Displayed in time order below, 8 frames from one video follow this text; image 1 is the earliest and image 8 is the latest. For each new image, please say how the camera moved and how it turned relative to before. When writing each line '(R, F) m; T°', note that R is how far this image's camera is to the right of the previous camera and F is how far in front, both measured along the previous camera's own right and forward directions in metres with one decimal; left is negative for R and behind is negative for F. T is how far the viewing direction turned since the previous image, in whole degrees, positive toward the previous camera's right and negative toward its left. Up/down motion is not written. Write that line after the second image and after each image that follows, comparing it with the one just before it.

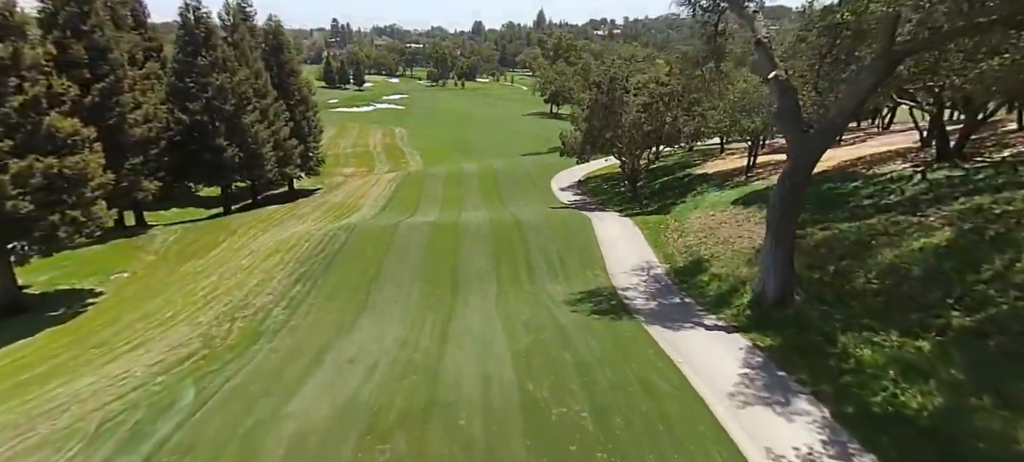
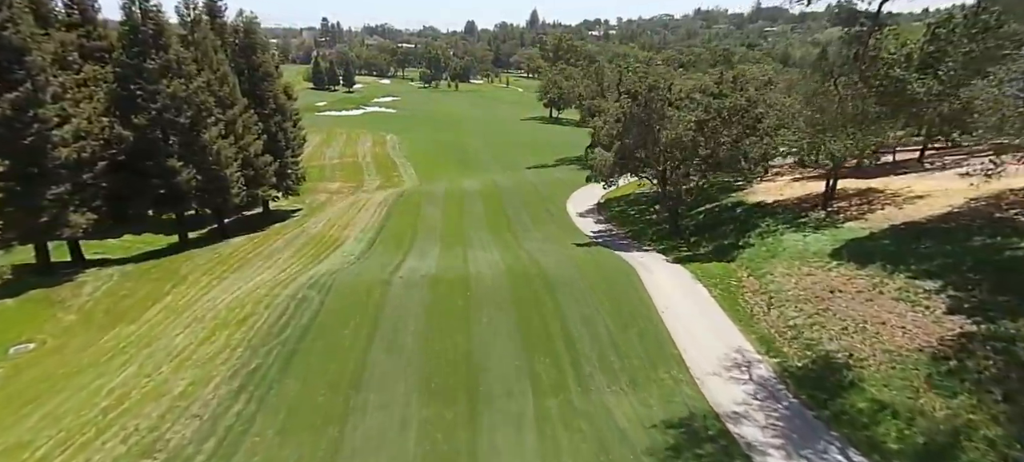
(-0.9, +4.7) m; +1°
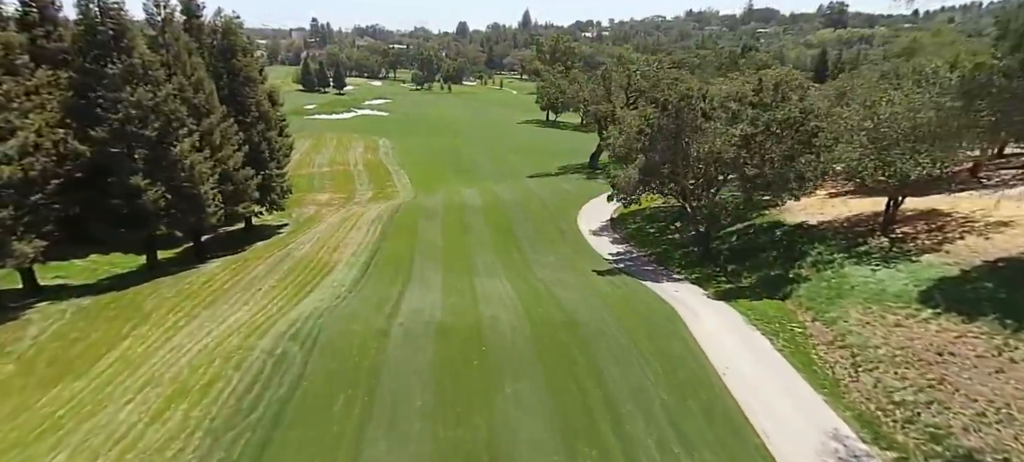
(-0.7, +2.6) m; +1°
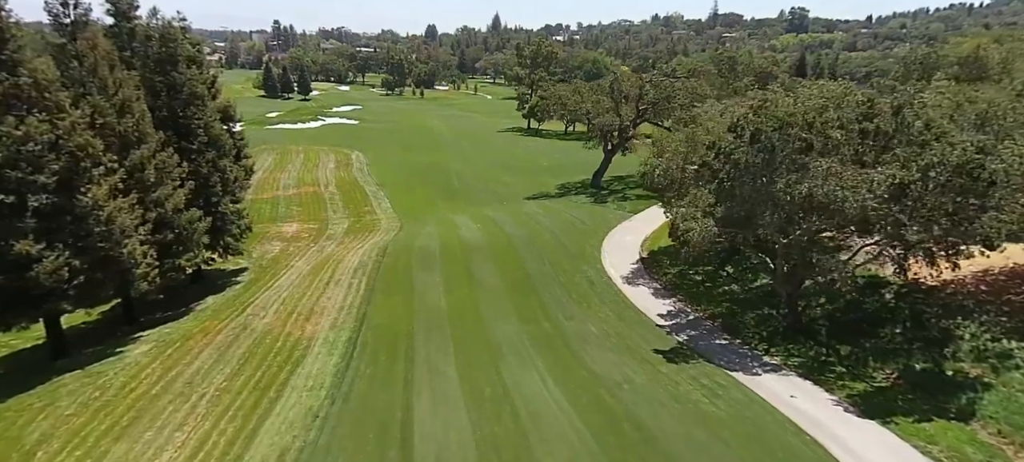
(-1.7, +5.0) m; +3°
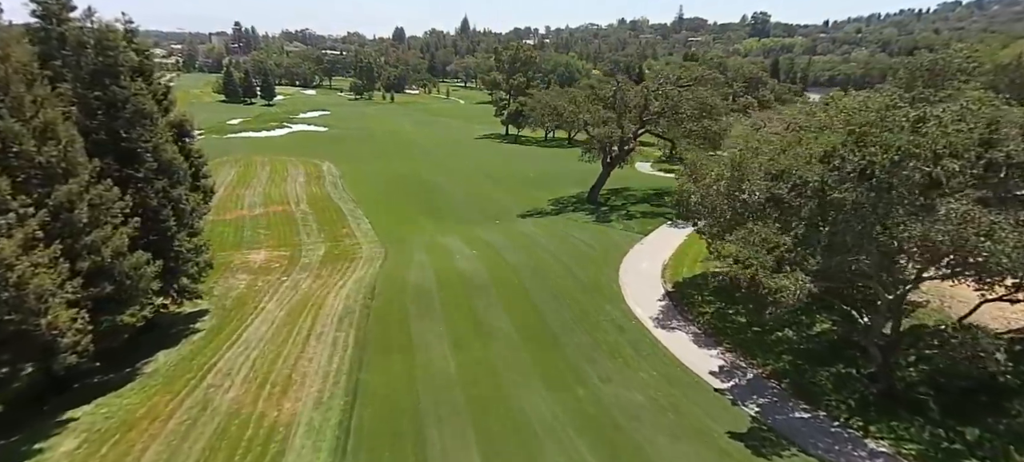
(-1.4, +3.2) m; +3°
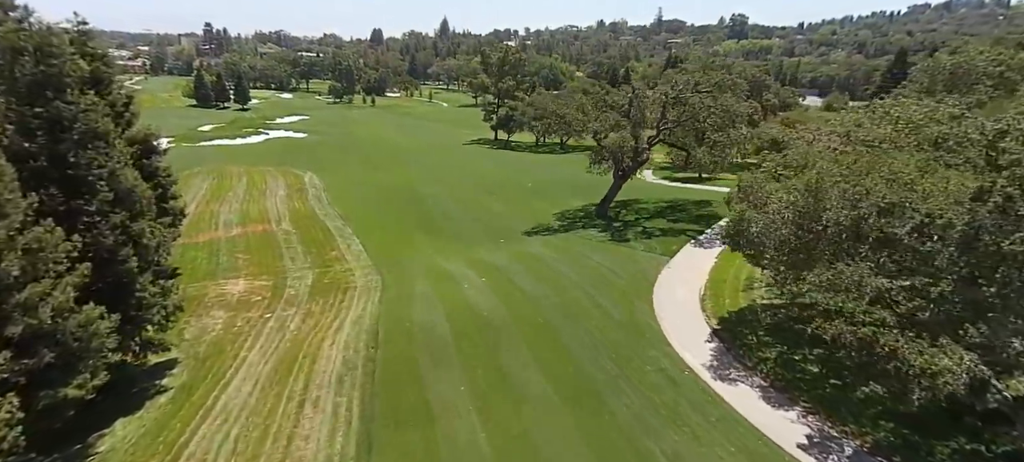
(-1.4, +2.9) m; +2°
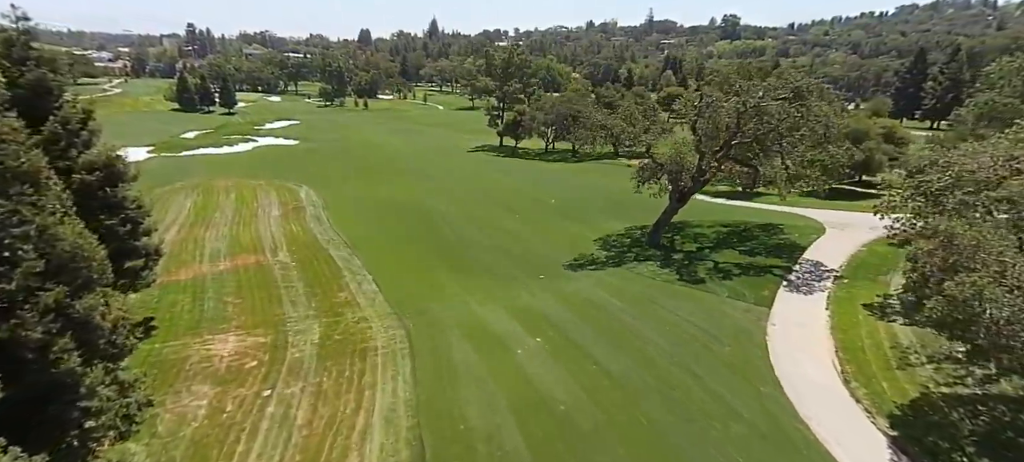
(-2.6, +5.4) m; +1°
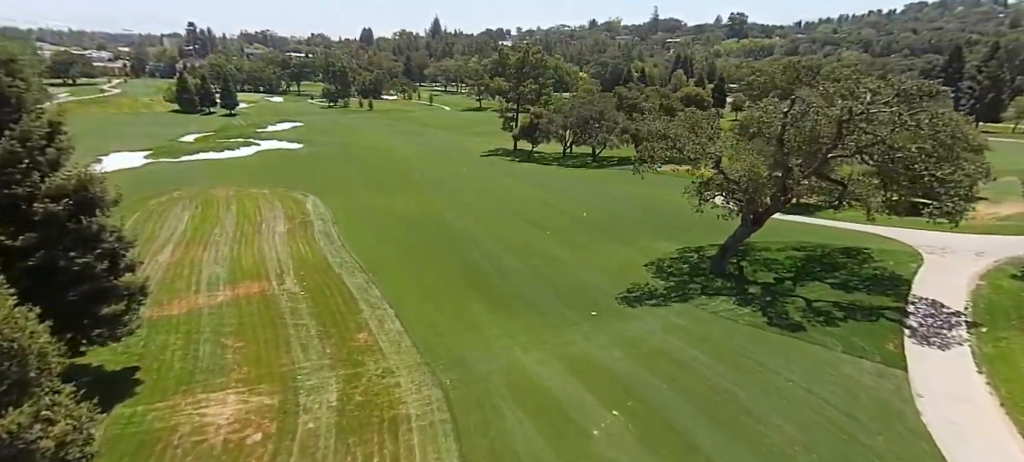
(-2.0, +4.4) m; 0°
